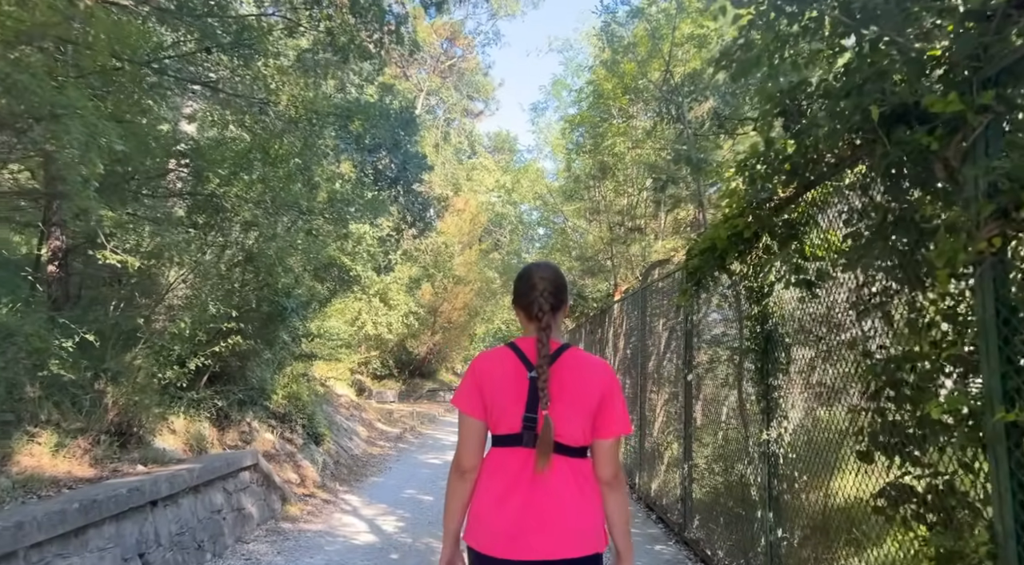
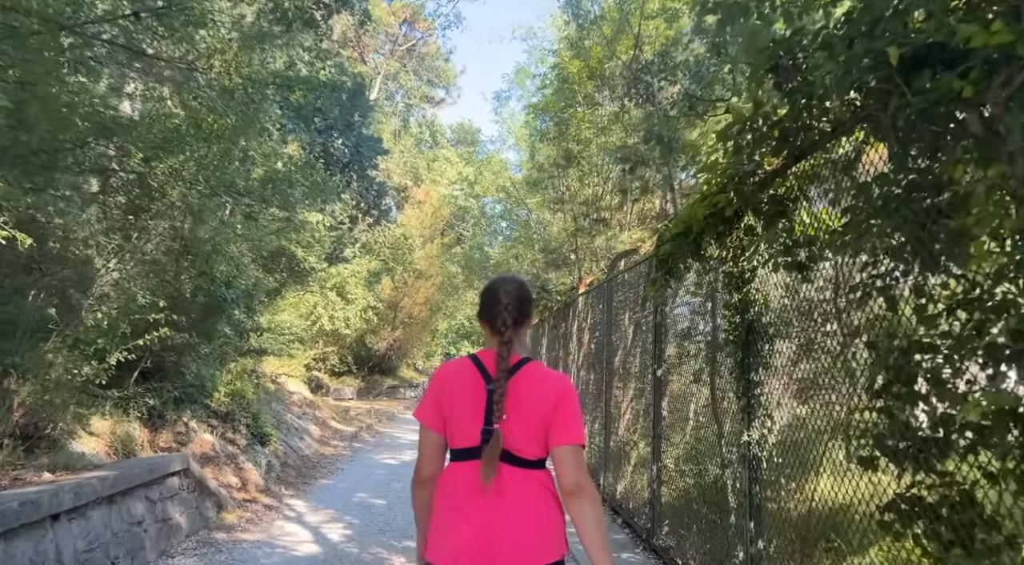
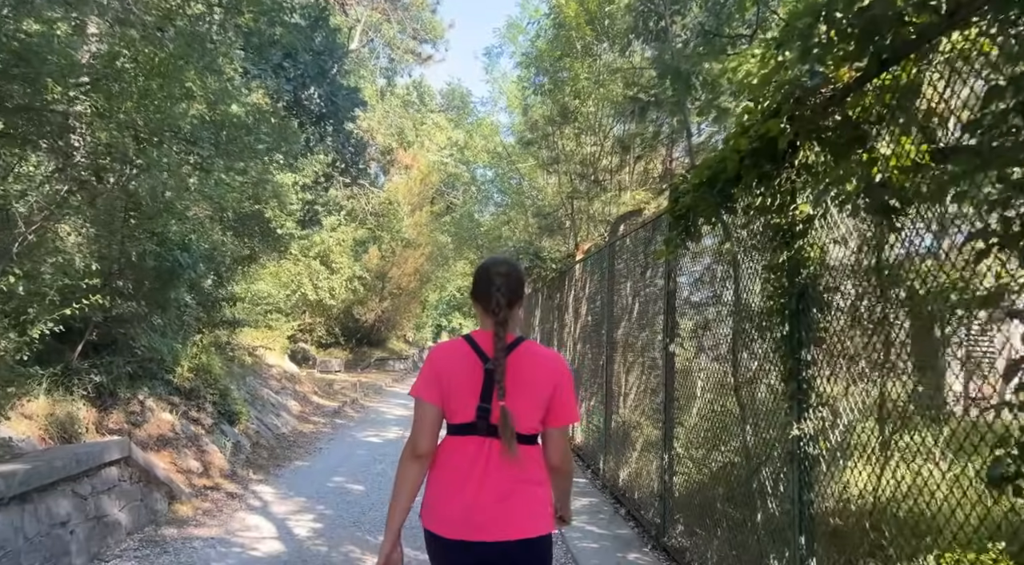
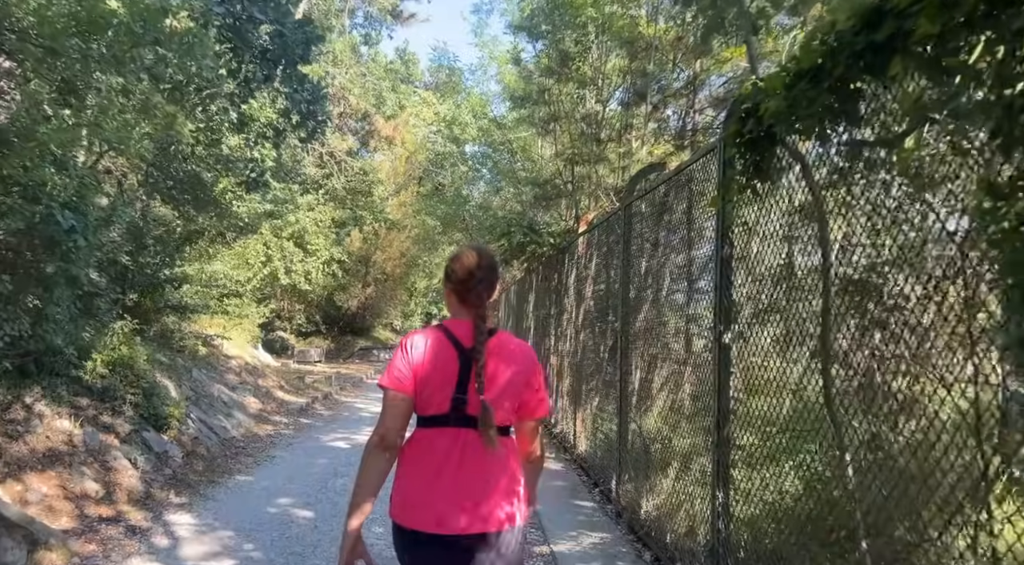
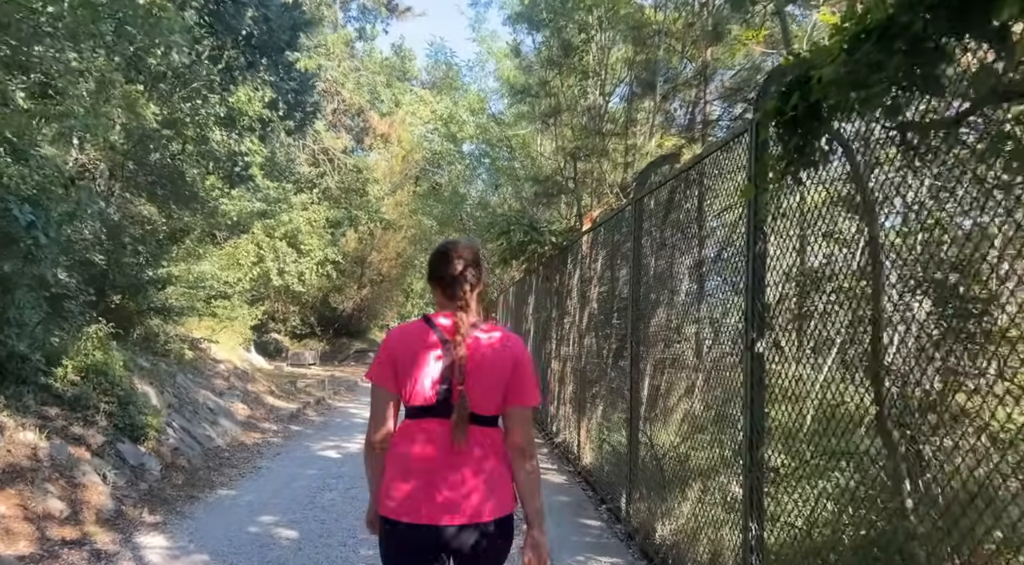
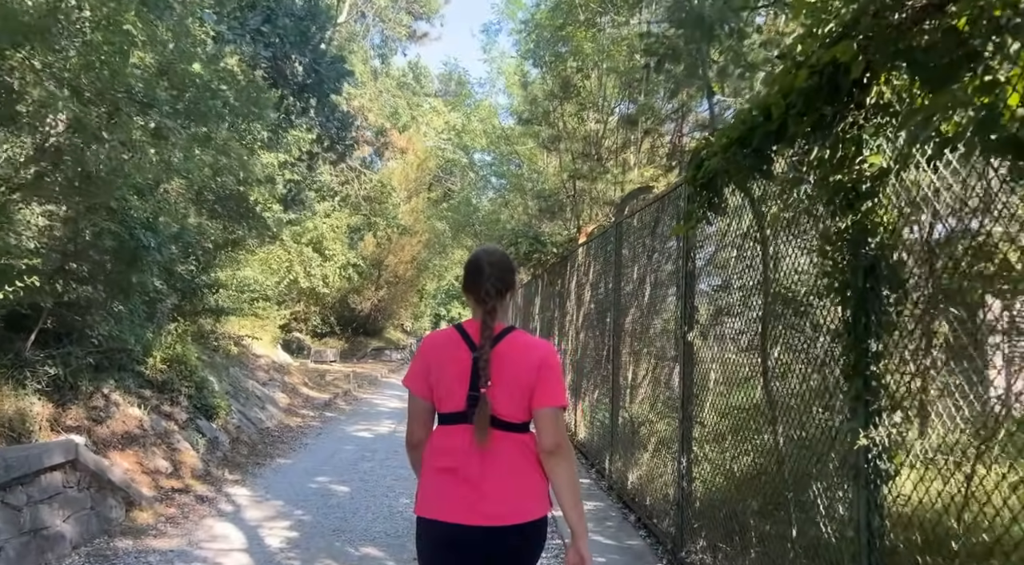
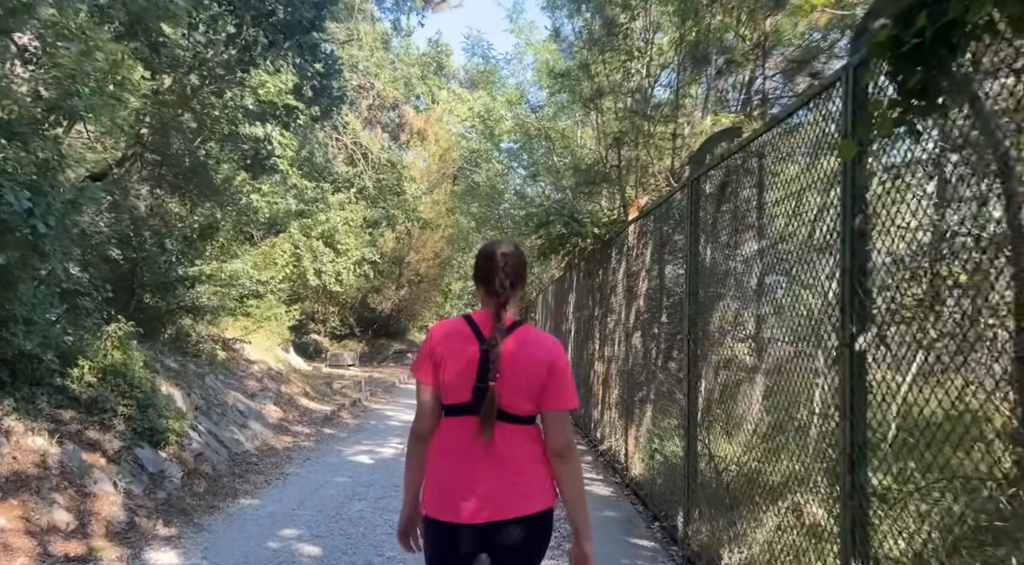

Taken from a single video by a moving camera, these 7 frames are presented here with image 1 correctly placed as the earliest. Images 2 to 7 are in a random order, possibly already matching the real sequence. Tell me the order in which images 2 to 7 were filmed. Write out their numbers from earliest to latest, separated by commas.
2, 3, 6, 4, 5, 7
